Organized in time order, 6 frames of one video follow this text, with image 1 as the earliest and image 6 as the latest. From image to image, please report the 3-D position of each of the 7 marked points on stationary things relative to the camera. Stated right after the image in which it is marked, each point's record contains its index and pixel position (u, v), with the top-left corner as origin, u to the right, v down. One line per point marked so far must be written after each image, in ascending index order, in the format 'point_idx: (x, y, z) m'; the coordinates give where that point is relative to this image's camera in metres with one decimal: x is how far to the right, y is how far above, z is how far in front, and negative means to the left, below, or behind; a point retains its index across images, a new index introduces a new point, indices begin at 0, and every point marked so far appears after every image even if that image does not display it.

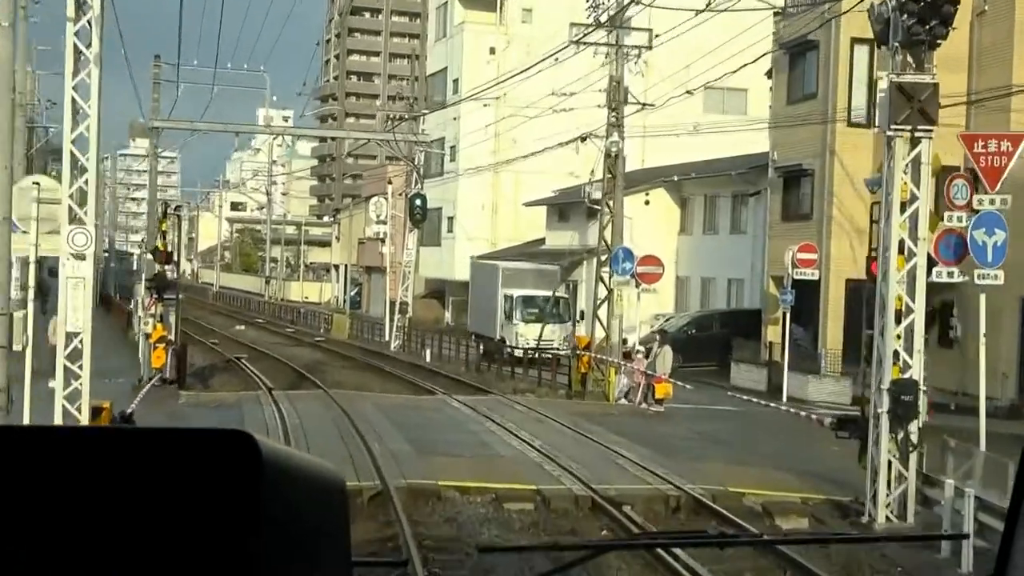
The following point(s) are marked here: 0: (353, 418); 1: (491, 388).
0: (-1.6, -1.3, +14.7) m
1: (-0.4, -1.4, +19.6) m
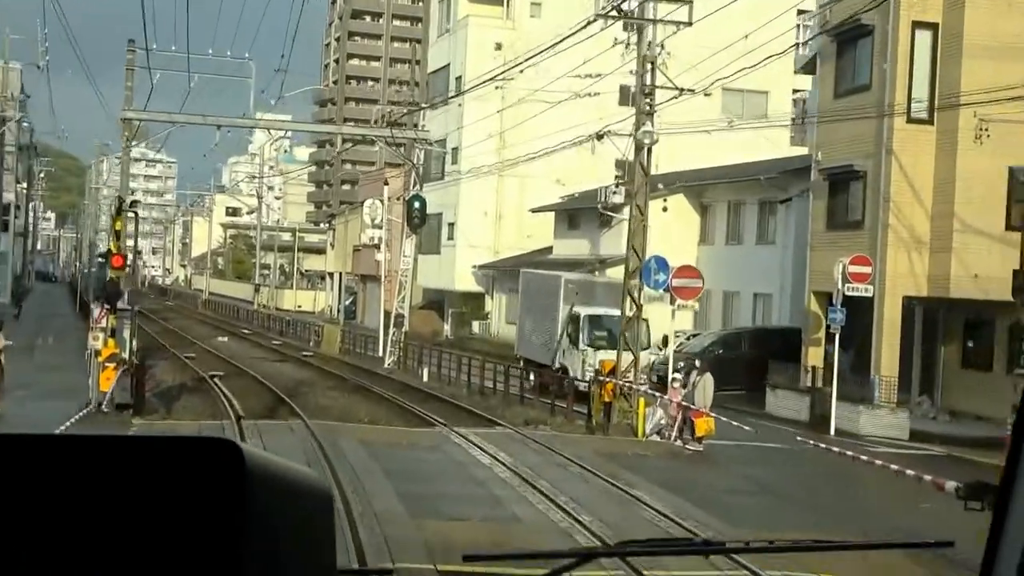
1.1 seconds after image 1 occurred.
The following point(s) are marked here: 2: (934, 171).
0: (-1.5, -1.5, +12.1) m
1: (-0.2, -1.5, +16.9) m
2: (+5.6, +1.6, +18.8) m
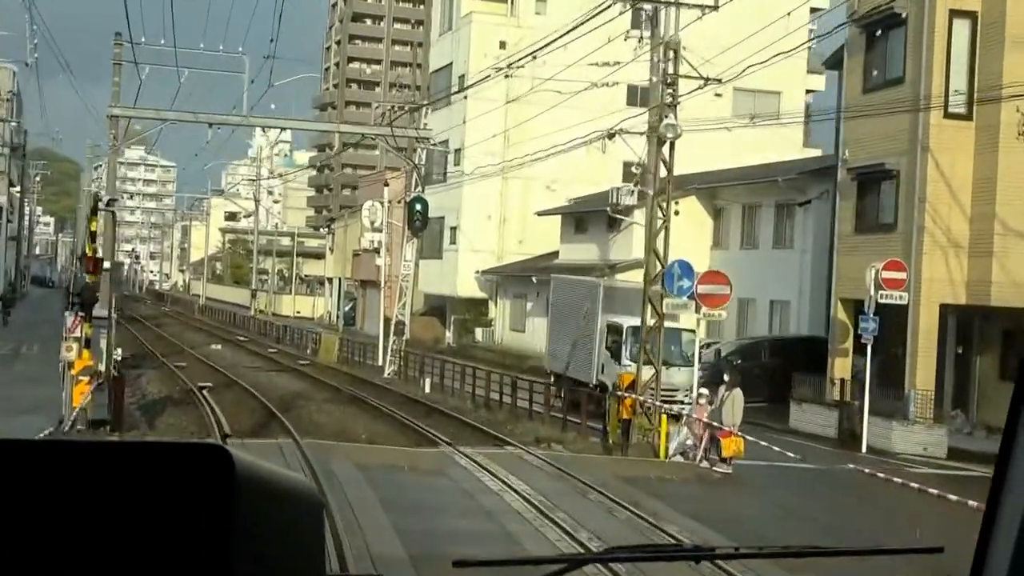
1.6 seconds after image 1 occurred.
0: (-1.4, -1.5, +10.8) m
1: (-0.1, -1.6, +15.7) m
2: (+5.7, +1.5, +17.5) m
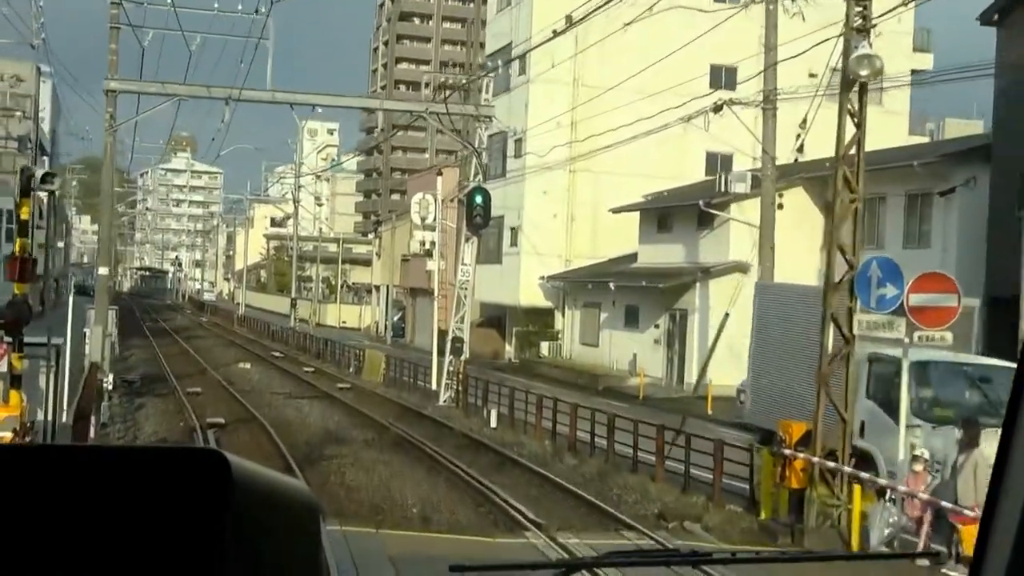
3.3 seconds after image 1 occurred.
0: (-0.7, -1.6, +6.4) m
1: (+0.7, -1.7, +11.2) m
2: (+6.6, +1.4, +12.9) m
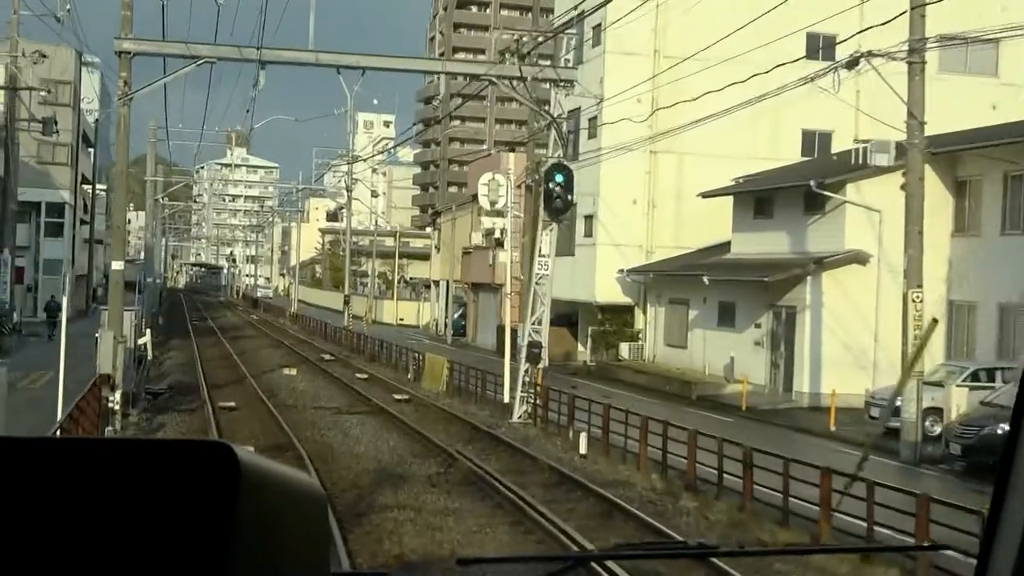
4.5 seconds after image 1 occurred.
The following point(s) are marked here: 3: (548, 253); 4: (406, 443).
0: (-0.2, -1.6, +3.2) m
1: (+1.4, -1.7, +7.9) m
2: (+7.3, +1.5, +9.3) m
3: (+0.5, +0.5, +18.6) m
4: (-1.1, -1.6, +14.5) m
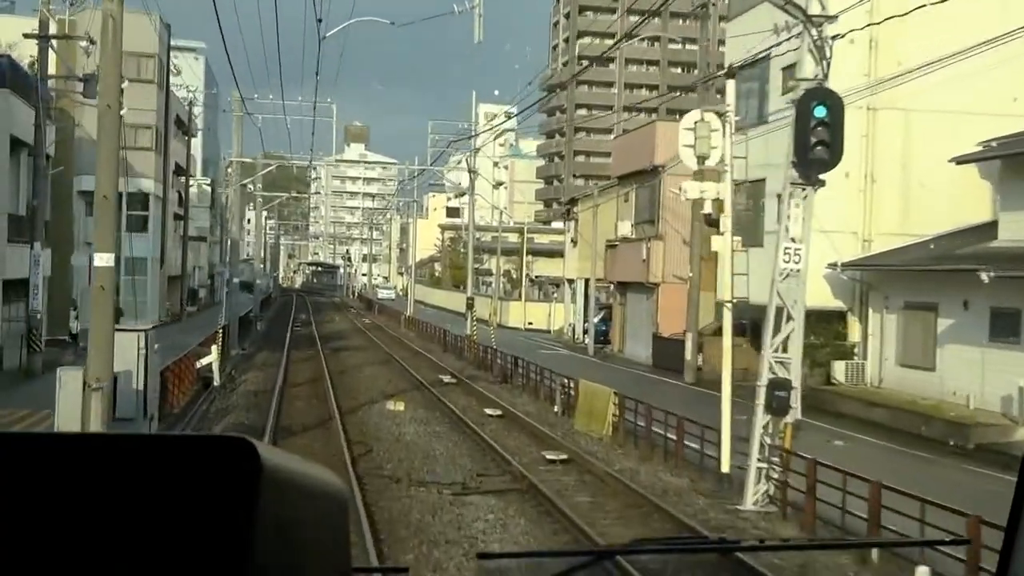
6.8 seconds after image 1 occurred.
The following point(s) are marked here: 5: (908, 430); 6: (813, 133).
0: (+0.3, -1.6, -3.6) m
1: (+2.4, -1.7, +0.9) m
2: (+8.3, +1.5, +1.8) m
3: (+2.3, +0.4, +11.7) m
4: (+0.4, -1.6, +7.8) m
5: (+4.8, -1.7, +17.9) m
6: (+2.3, +1.2, +10.7) m
